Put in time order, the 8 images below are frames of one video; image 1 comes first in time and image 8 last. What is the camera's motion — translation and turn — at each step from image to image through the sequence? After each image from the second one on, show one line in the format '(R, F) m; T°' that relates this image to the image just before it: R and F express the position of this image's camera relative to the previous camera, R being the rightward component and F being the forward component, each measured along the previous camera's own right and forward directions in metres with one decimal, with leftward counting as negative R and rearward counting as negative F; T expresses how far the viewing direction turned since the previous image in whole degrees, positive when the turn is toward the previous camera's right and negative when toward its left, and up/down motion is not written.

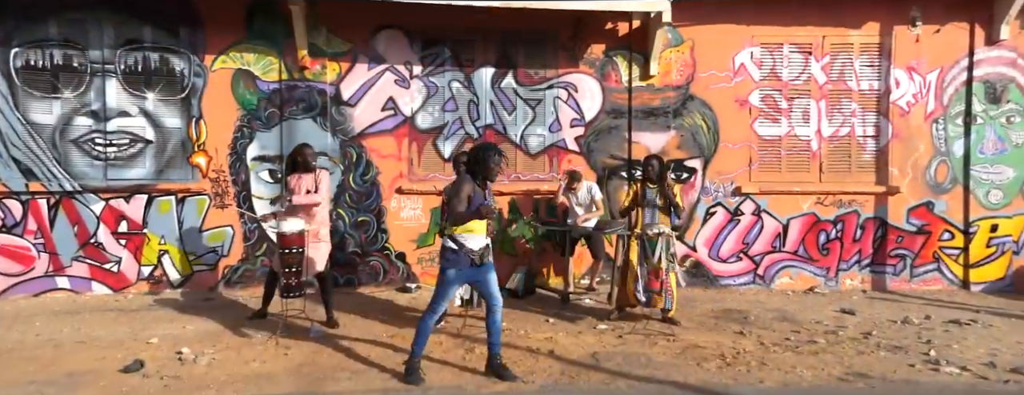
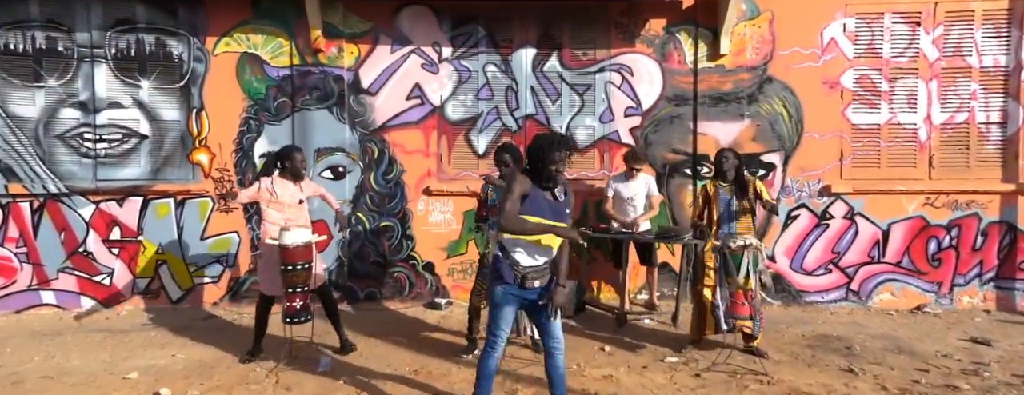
(-0.2, +0.9) m; -3°
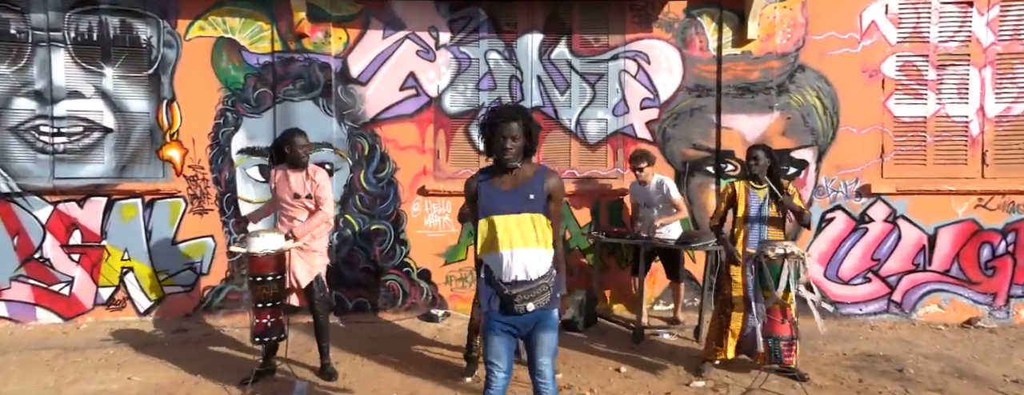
(0.0, +0.6) m; 0°
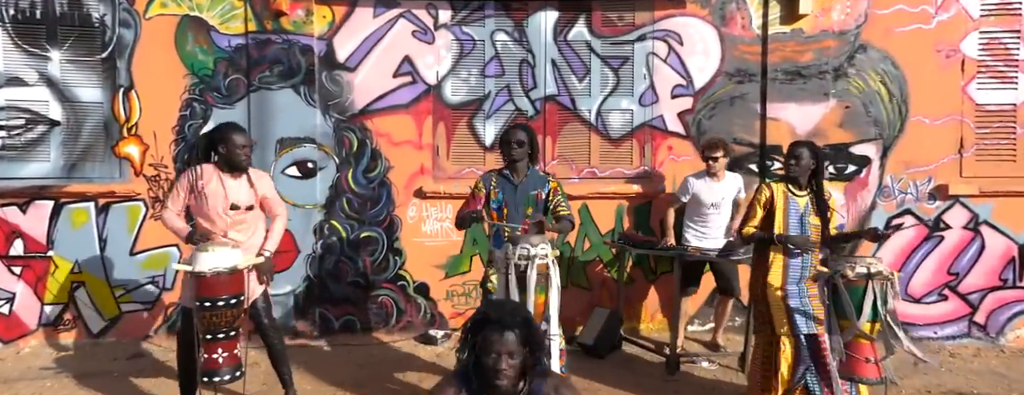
(0.0, +0.7) m; -1°
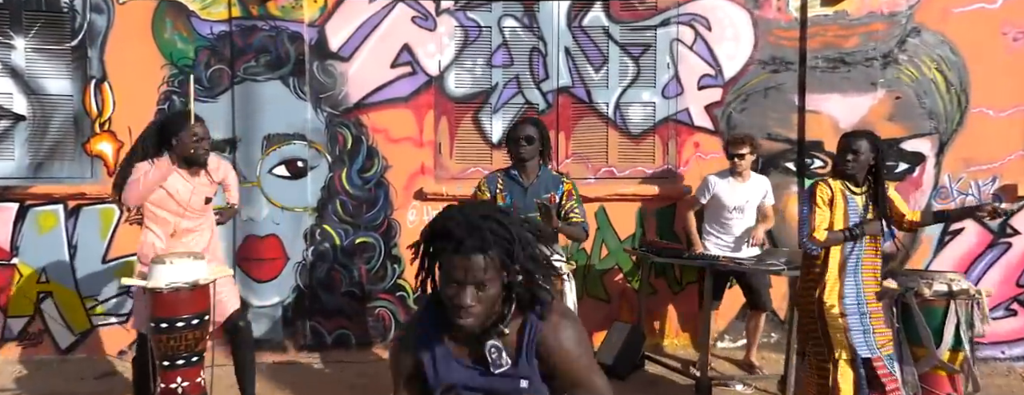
(0.0, +0.4) m; -1°
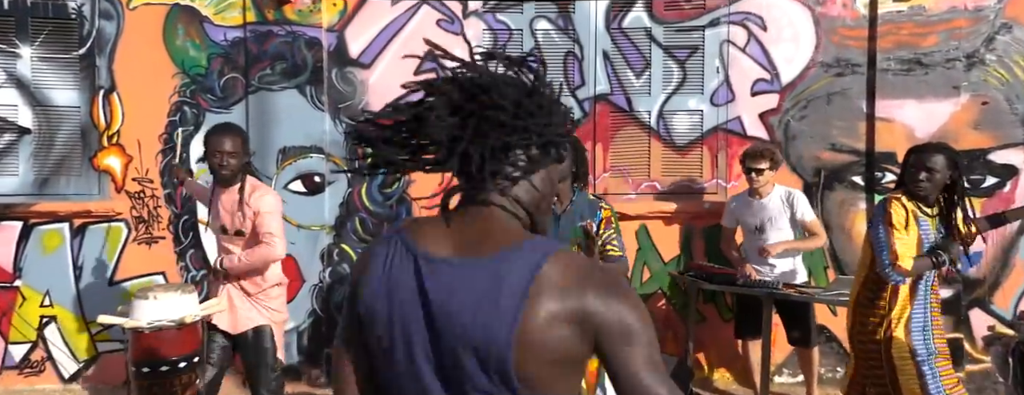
(0.0, +0.4) m; -3°
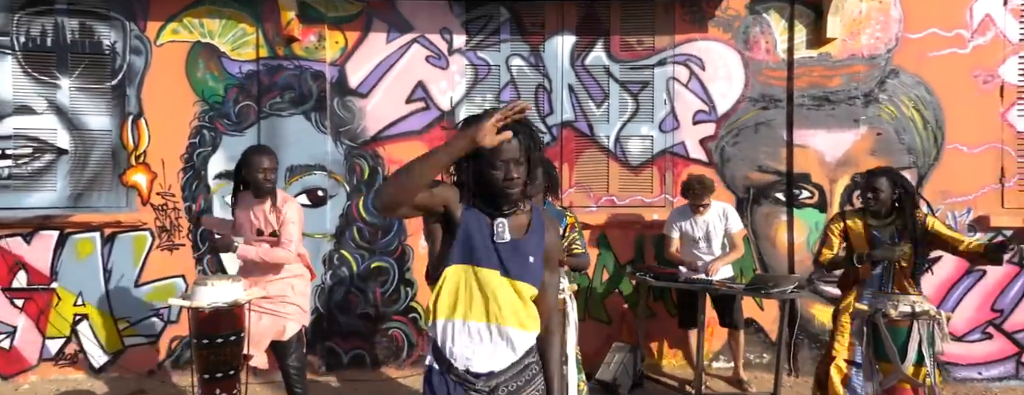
(0.0, -0.6) m; +3°
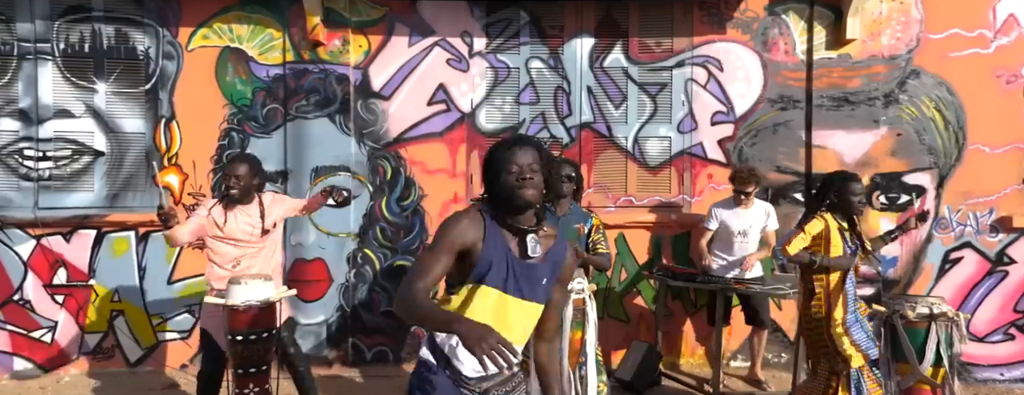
(0.0, -0.1) m; -2°
